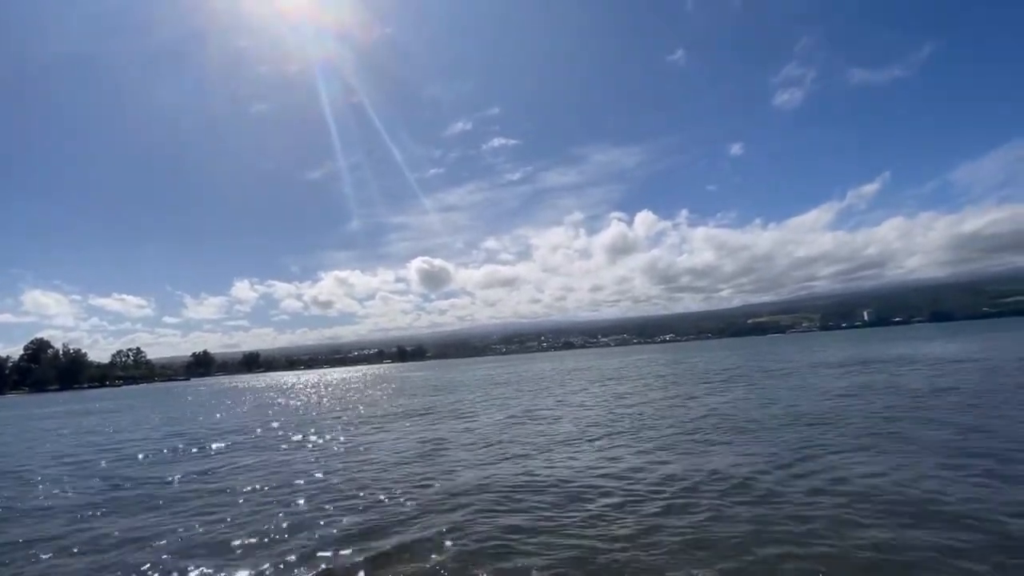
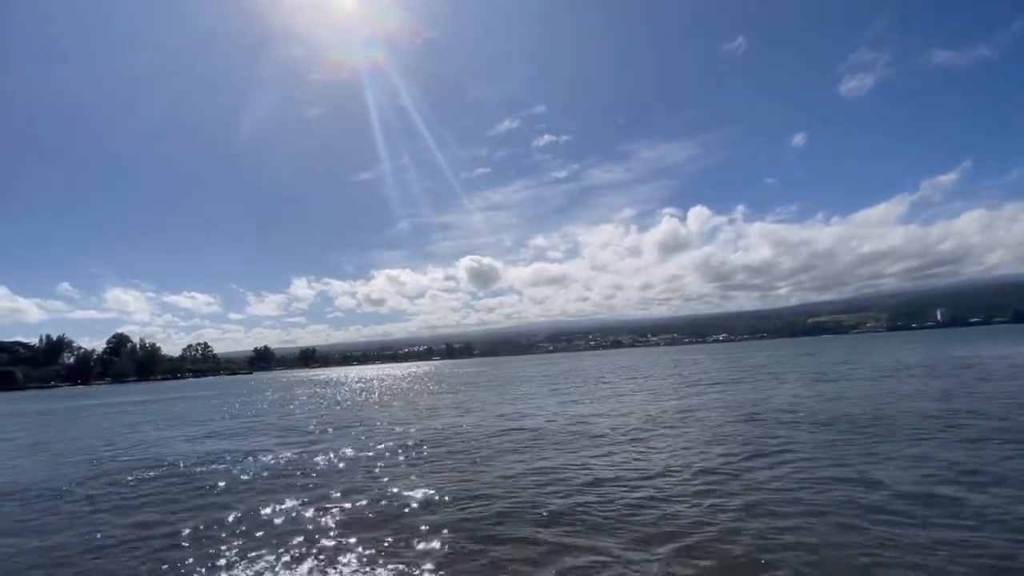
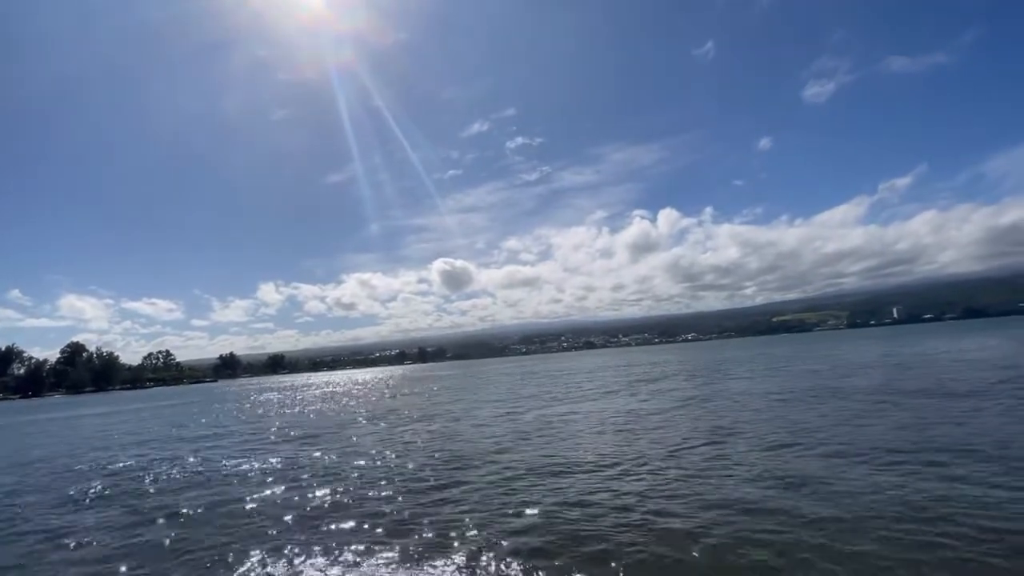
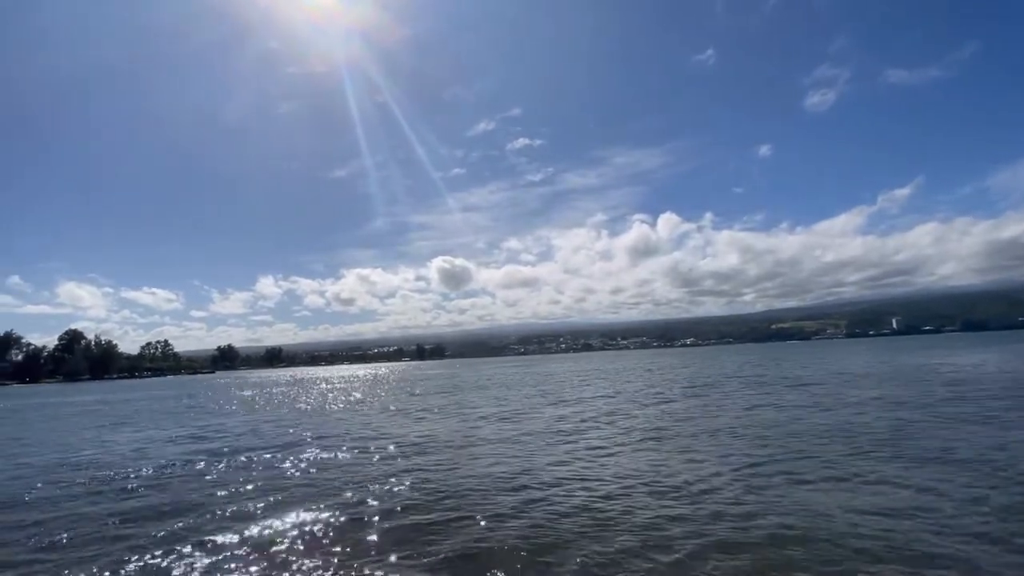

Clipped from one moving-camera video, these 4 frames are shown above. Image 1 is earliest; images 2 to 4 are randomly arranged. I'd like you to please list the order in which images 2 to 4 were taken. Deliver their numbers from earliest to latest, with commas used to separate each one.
4, 2, 3
